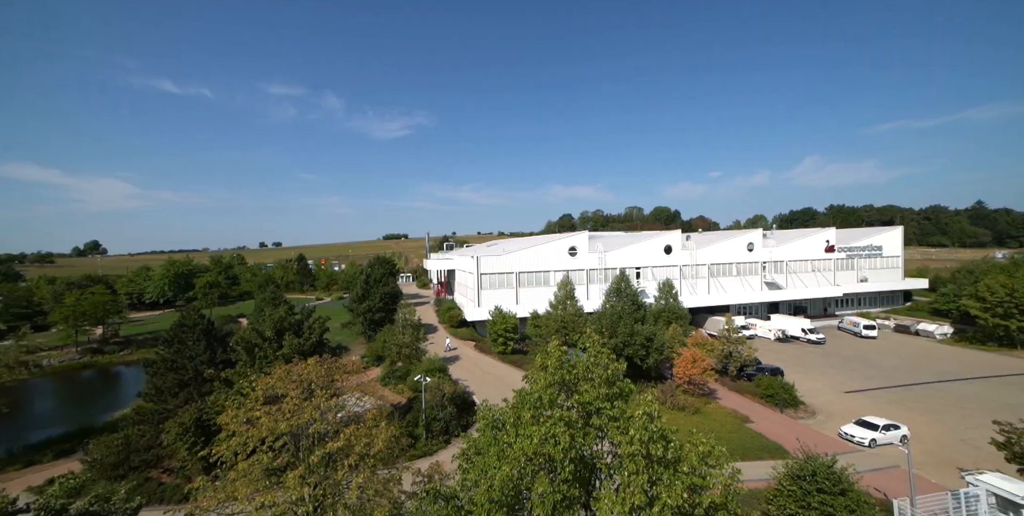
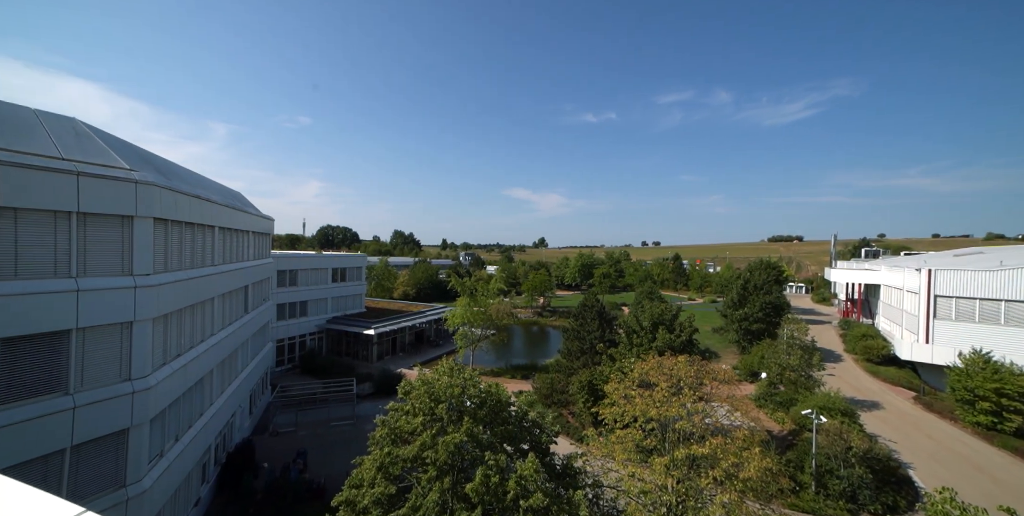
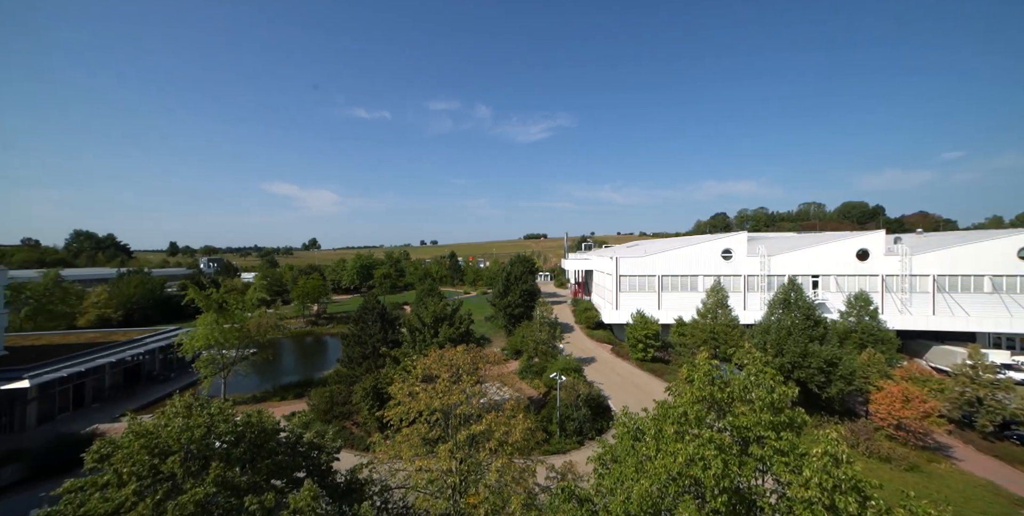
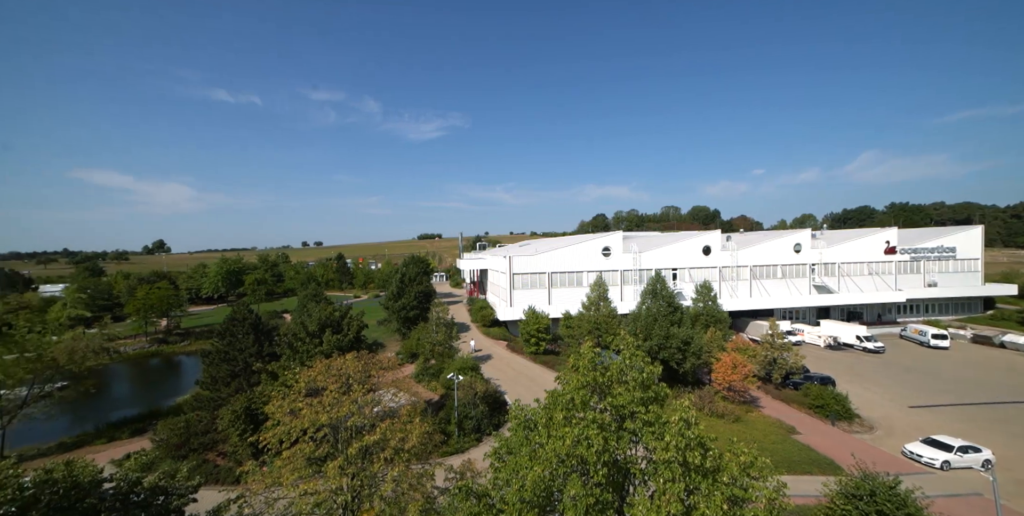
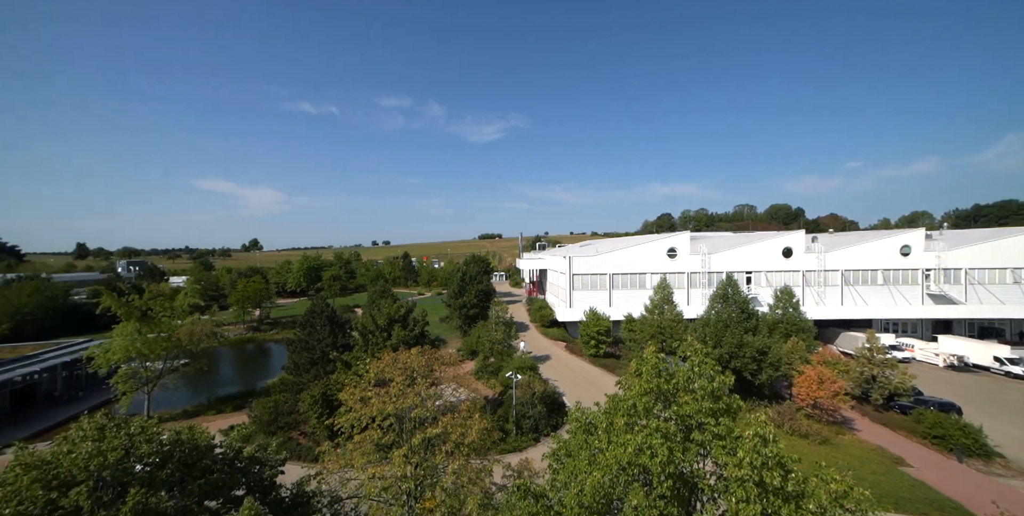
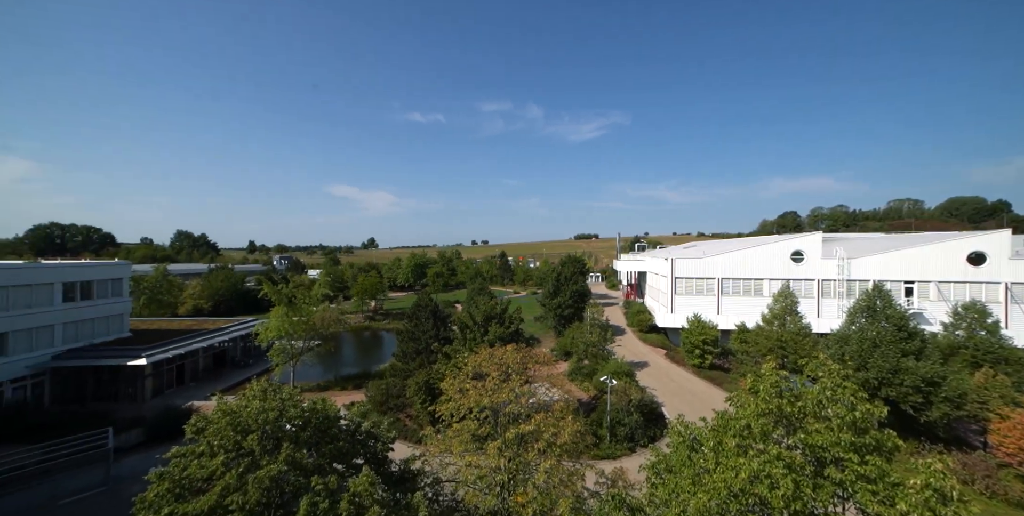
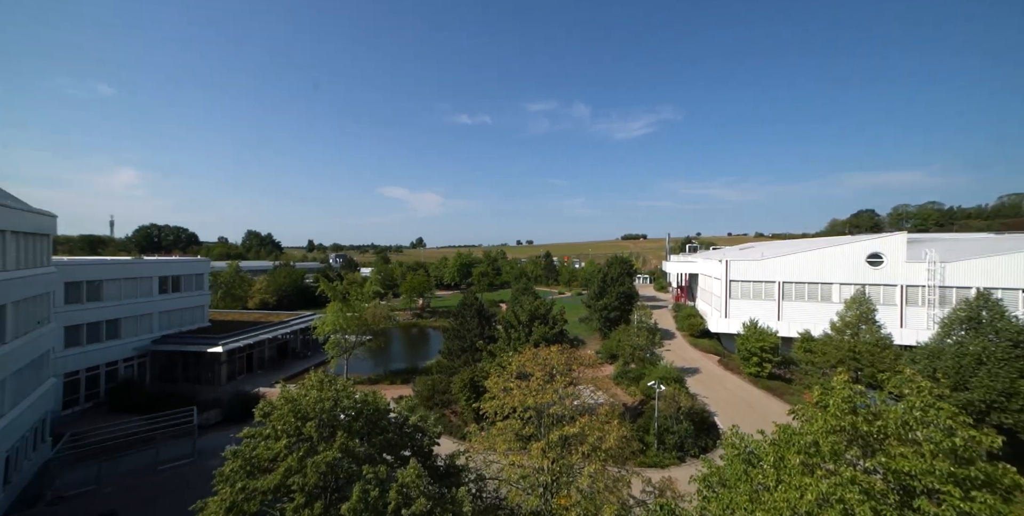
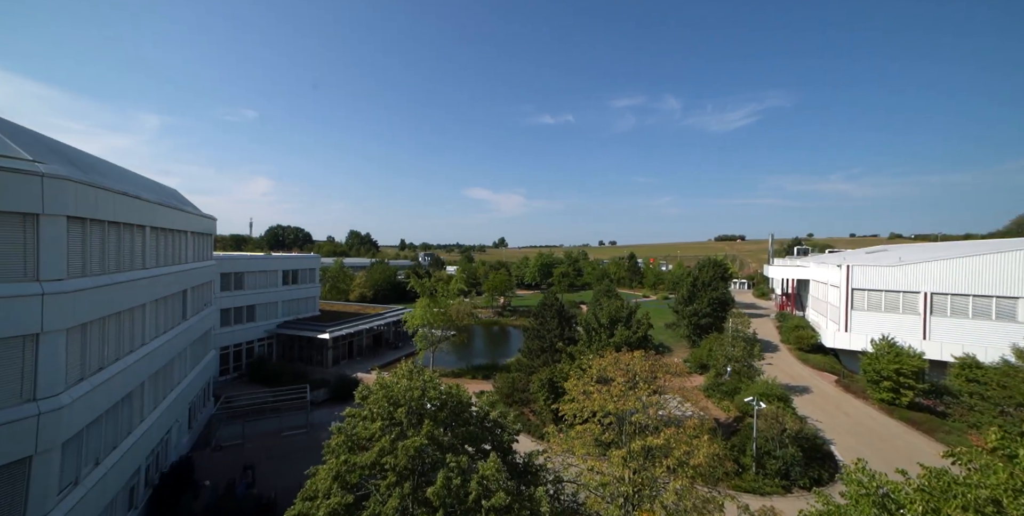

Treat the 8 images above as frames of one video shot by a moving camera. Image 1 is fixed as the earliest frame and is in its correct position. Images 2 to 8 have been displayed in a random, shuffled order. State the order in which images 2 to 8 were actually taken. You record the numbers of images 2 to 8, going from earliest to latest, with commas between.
4, 5, 3, 6, 7, 8, 2
